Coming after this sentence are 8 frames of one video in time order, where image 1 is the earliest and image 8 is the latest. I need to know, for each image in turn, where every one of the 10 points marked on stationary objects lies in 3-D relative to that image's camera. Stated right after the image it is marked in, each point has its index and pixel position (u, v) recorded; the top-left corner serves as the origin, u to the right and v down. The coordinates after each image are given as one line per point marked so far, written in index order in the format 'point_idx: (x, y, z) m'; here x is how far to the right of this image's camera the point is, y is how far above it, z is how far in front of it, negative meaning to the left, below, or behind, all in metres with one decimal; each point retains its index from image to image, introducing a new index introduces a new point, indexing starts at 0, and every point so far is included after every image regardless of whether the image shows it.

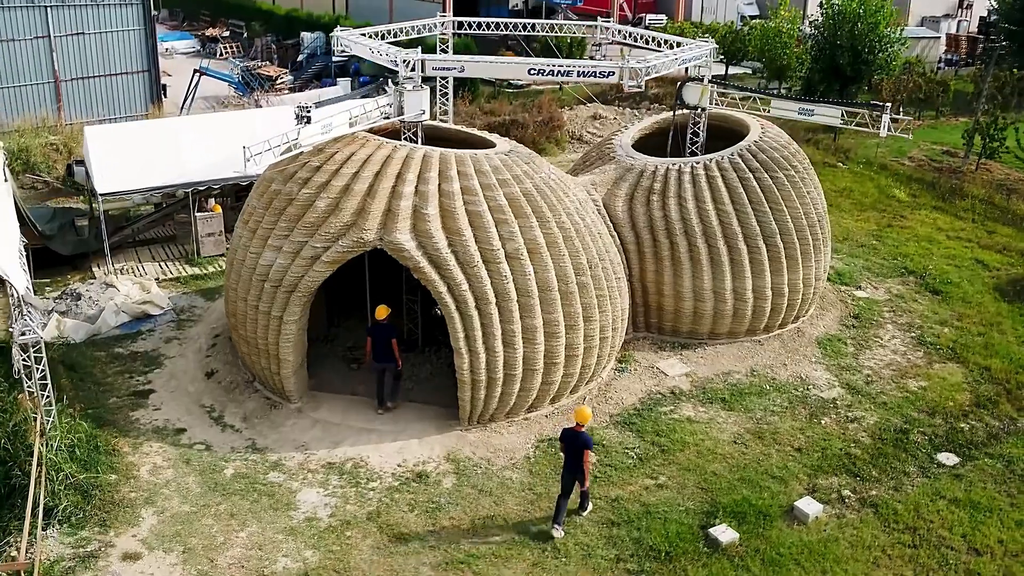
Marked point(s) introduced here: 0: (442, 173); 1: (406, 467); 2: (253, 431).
0: (-1.1, +1.7, +13.3) m
1: (-1.5, -2.6, +12.7) m
2: (-4.0, -2.2, +13.5) m
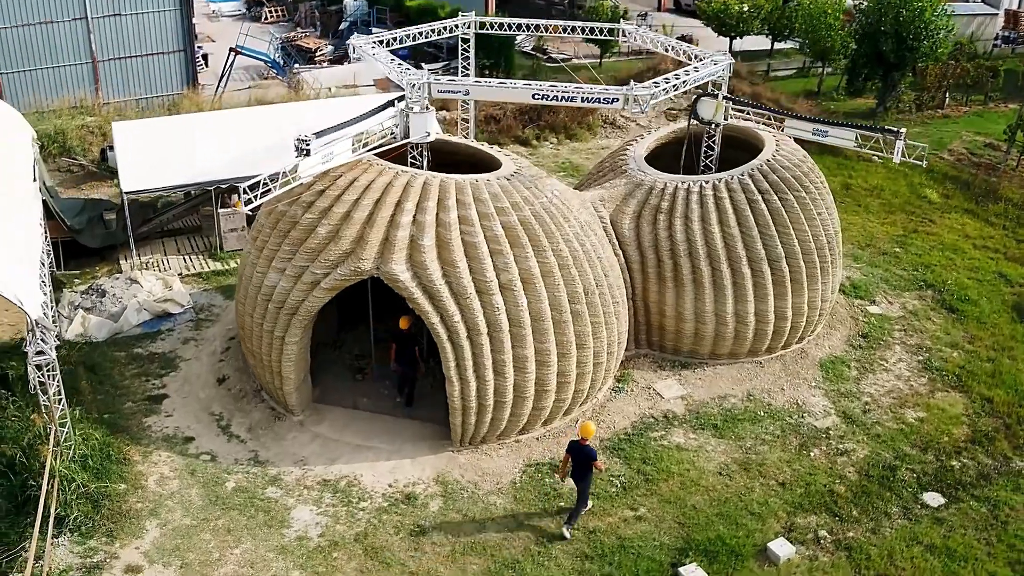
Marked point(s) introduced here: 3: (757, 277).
0: (-1.1, +1.3, +13.6) m
1: (-1.7, -3.0, +13.2) m
2: (-4.1, -2.5, +14.1) m
3: (+4.4, +0.2, +16.0) m
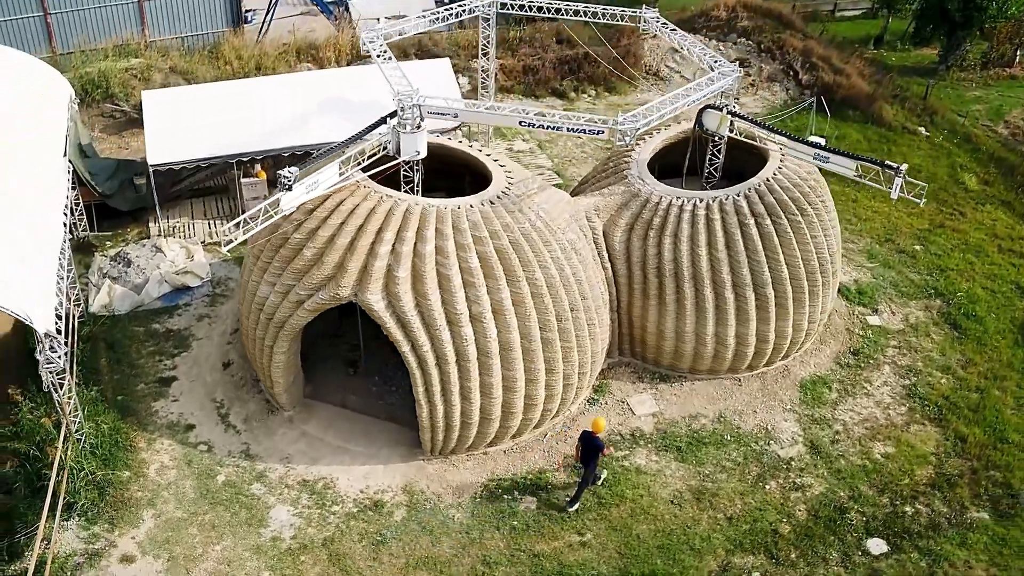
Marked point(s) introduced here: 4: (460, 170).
0: (-1.5, +0.9, +14.1) m
1: (-2.4, -3.4, +14.5) m
2: (-4.6, -2.6, +15.5) m
3: (+4.2, -0.2, +16.2) m
4: (-1.0, +2.3, +17.2) m
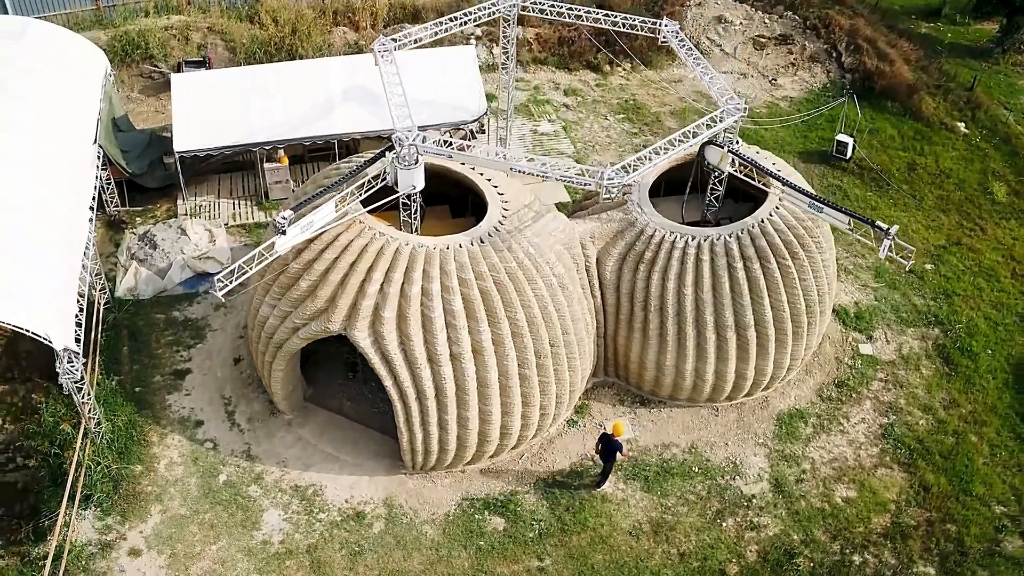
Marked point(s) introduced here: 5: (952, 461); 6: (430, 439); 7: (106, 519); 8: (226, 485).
0: (-1.8, +0.3, +14.9) m
1: (-2.9, -3.9, +15.8) m
2: (-5.0, -2.8, +16.8) m
3: (+4.0, -1.0, +16.7) m
4: (-1.0, +2.0, +17.7) m
5: (+8.5, -3.3, +17.0) m
6: (-1.5, -2.7, +15.6) m
7: (-7.1, -4.0, +15.4) m
8: (-5.2, -3.6, +16.0) m
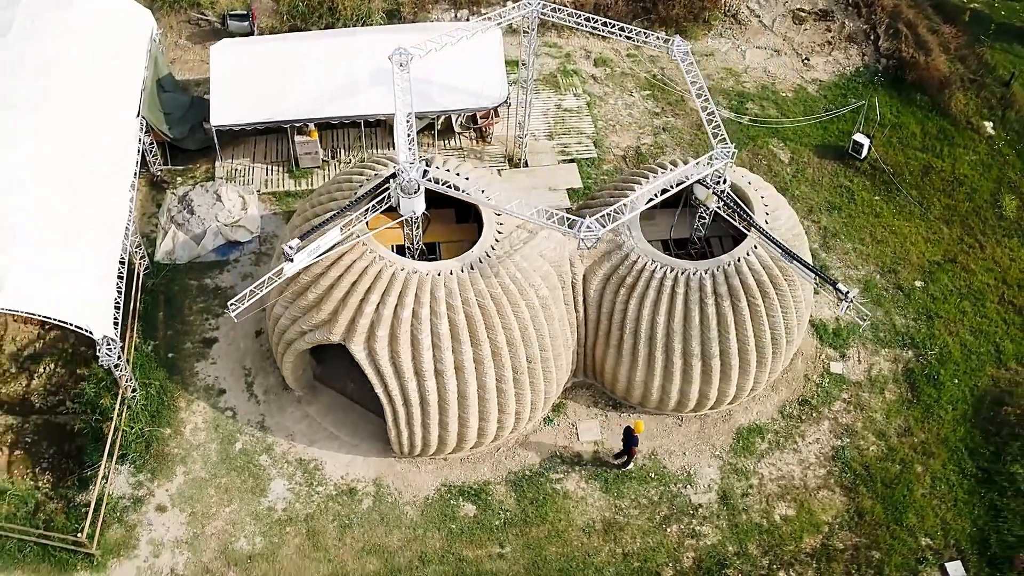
0: (-2.1, -0.2, +16.6) m
1: (-3.5, -4.0, +18.3) m
2: (-5.4, -2.6, +19.2) m
3: (+3.6, -1.6, +18.2) m
4: (-1.0, +2.0, +19.0) m
5: (+8.0, -4.2, +18.6) m
6: (-2.0, -3.0, +17.7) m
7: (-7.7, -3.9, +18.1) m
8: (-5.7, -3.5, +18.6) m
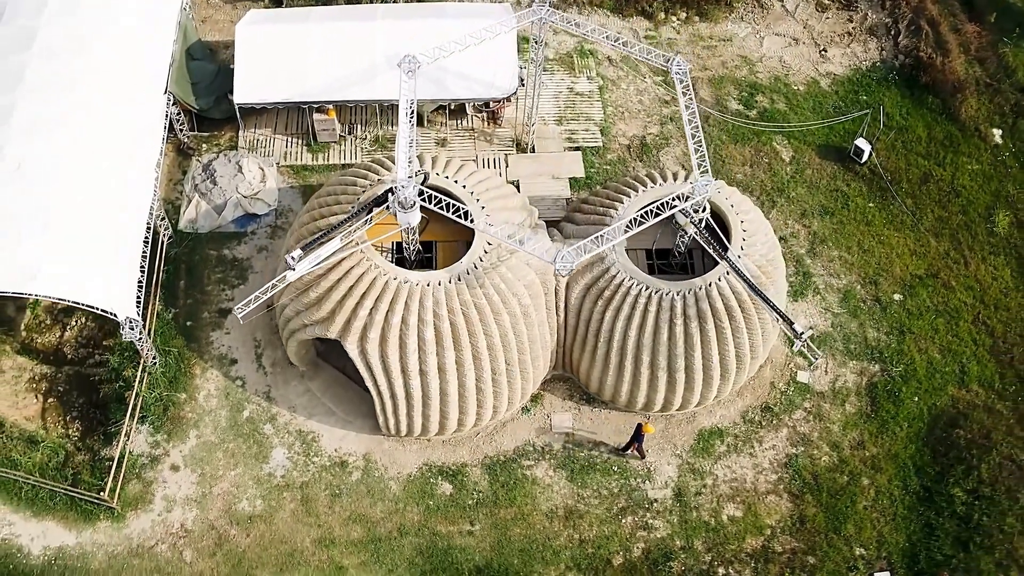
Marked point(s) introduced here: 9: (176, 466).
0: (-2.5, -0.3, +18.1) m
1: (-4.0, -3.8, +20.4) m
2: (-5.8, -2.2, +21.2) m
3: (+3.2, -1.9, +19.7) m
4: (-1.2, +2.0, +20.2) m
5: (+7.4, -4.8, +20.2) m
6: (-2.5, -3.0, +19.6) m
7: (-8.2, -3.4, +20.4) m
8: (-6.2, -3.1, +20.7) m
9: (-7.6, -4.0, +20.0) m
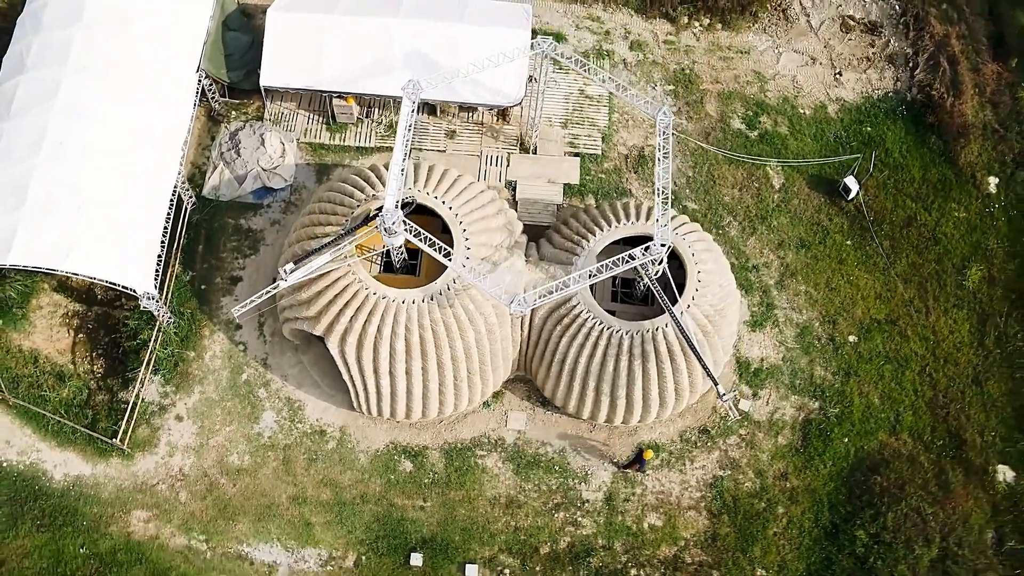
0: (-3.5, -0.6, +20.5) m
1: (-5.1, -3.6, +23.3) m
2: (-6.6, -1.6, +24.1) m
3: (+2.2, -2.7, +21.9) m
4: (-1.7, +1.8, +22.1) m
5: (+6.1, -5.9, +22.5) m
6: (-3.6, -3.0, +22.4) m
7: (-9.3, -2.6, +23.6) m
8: (-7.2, -2.6, +23.7) m
9: (-8.8, -3.4, +23.3) m
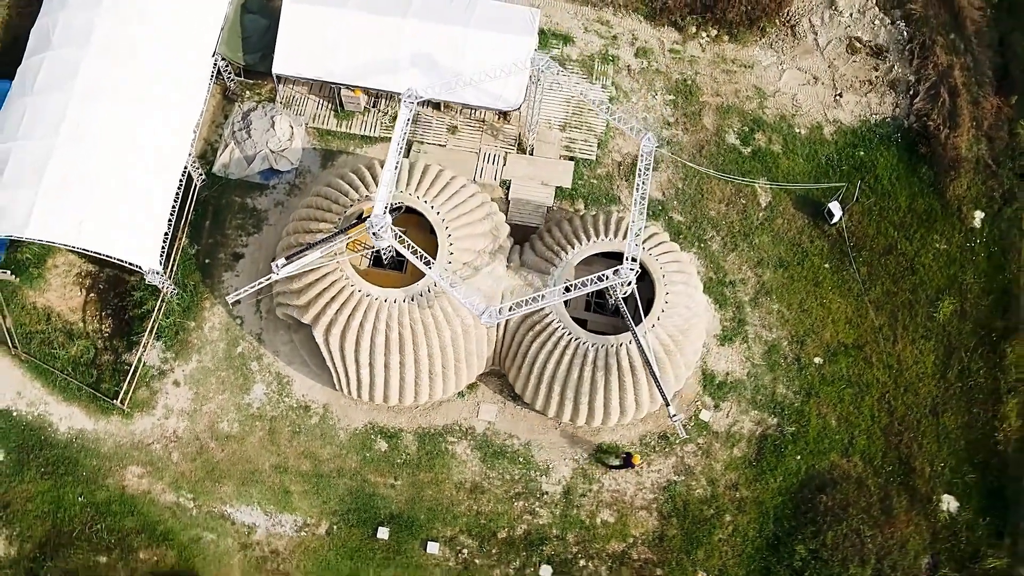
0: (-4.2, -0.5, +21.9) m
1: (-5.9, -3.1, +25.0) m
2: (-7.2, -1.0, +25.7) m
3: (+1.4, -2.9, +23.2) m
4: (-2.1, +1.8, +23.3) m
5: (+5.0, -6.5, +23.9) m
6: (-4.4, -2.8, +24.0) m
7: (-9.9, -1.9, +25.4) m
8: (-7.9, -1.9, +25.4) m
9: (-9.5, -2.7, +25.1) m
